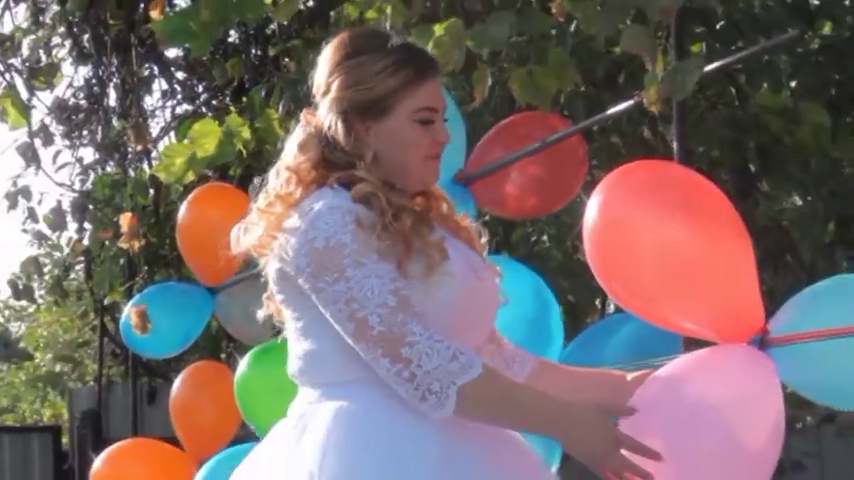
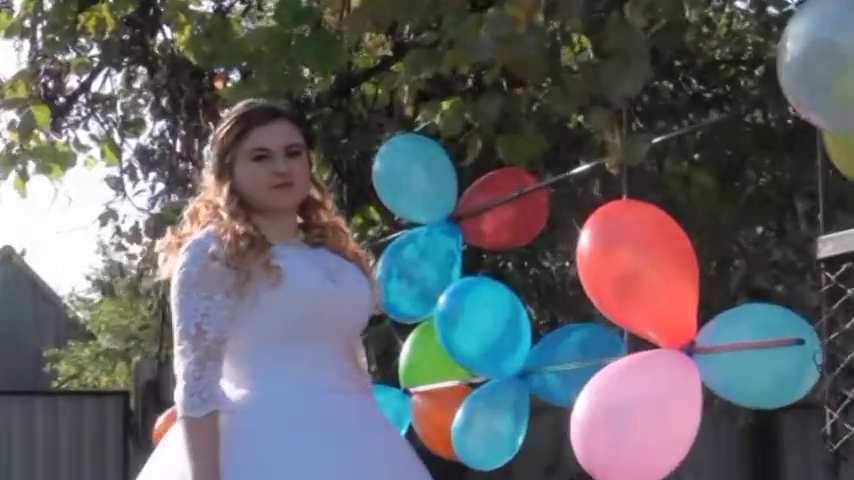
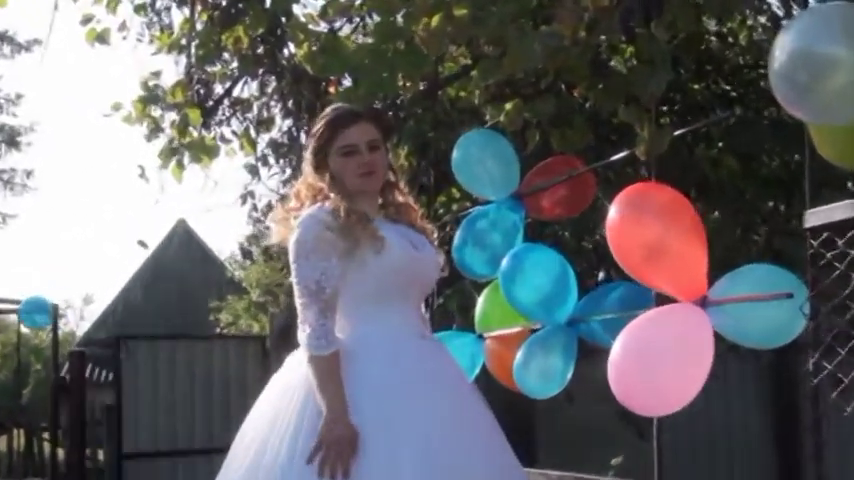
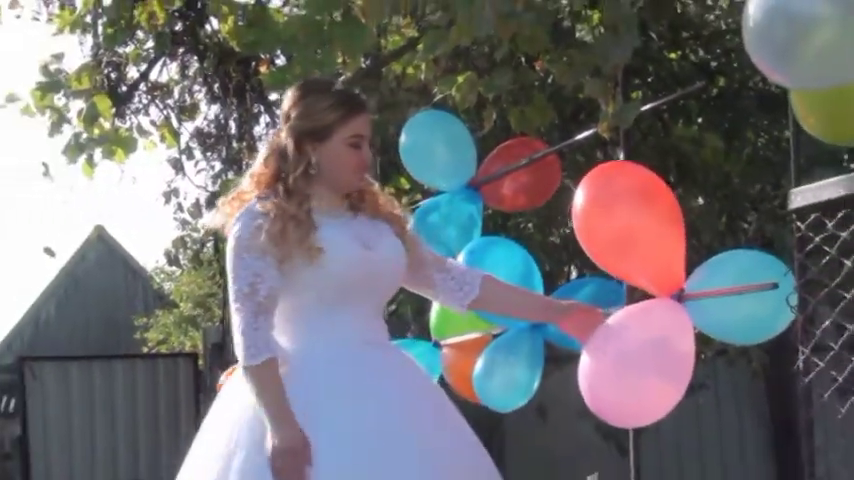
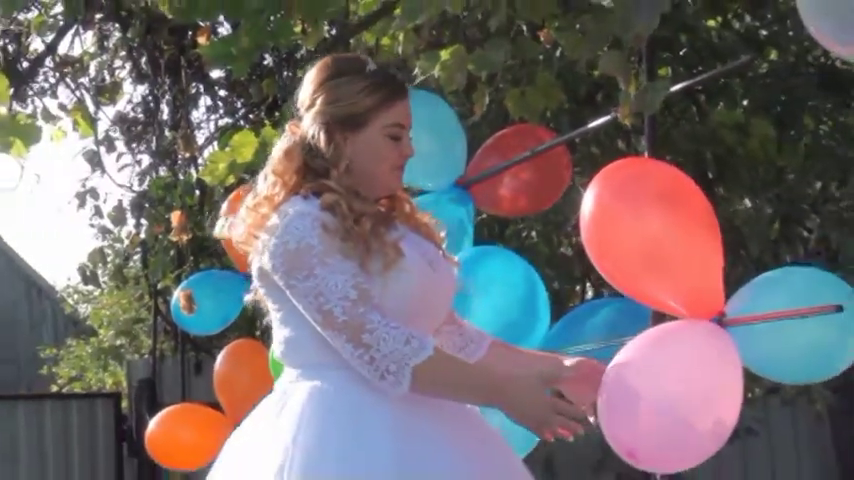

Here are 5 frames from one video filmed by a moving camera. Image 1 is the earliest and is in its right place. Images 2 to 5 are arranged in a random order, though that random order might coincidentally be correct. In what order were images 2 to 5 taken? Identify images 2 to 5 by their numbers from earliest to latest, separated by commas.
5, 4, 3, 2
